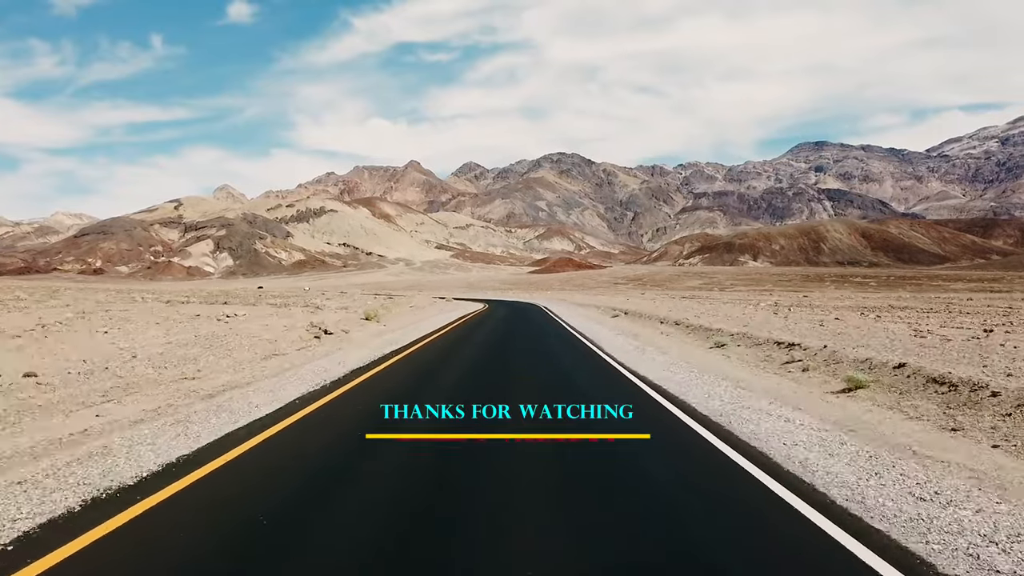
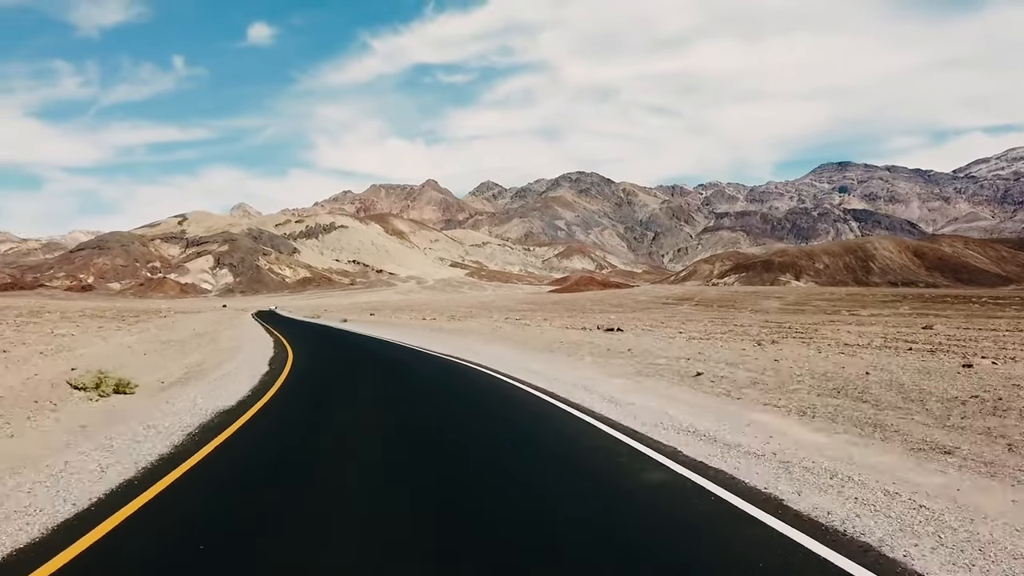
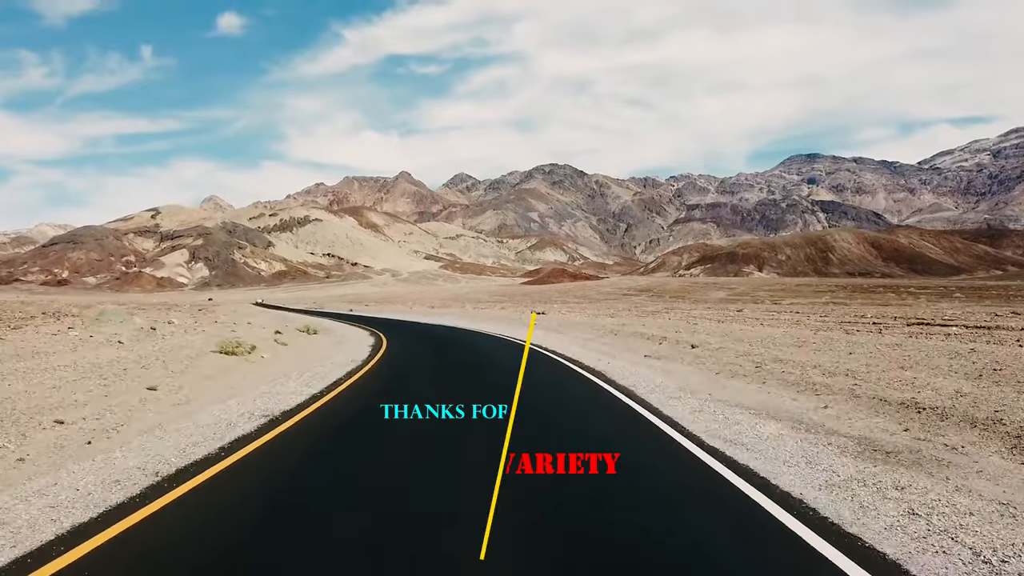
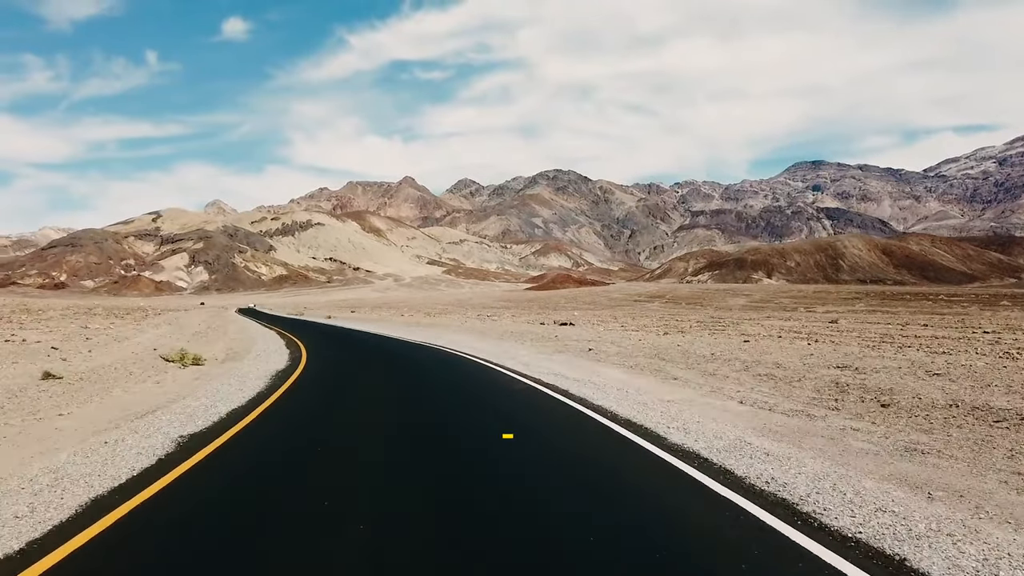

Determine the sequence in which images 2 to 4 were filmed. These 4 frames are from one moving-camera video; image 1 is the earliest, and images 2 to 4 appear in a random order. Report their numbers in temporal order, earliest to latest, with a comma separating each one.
3, 4, 2
